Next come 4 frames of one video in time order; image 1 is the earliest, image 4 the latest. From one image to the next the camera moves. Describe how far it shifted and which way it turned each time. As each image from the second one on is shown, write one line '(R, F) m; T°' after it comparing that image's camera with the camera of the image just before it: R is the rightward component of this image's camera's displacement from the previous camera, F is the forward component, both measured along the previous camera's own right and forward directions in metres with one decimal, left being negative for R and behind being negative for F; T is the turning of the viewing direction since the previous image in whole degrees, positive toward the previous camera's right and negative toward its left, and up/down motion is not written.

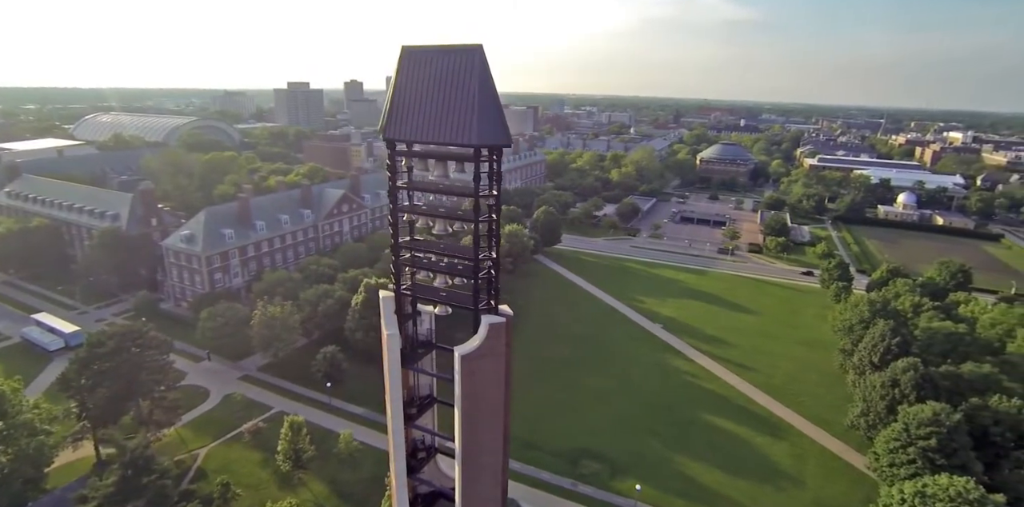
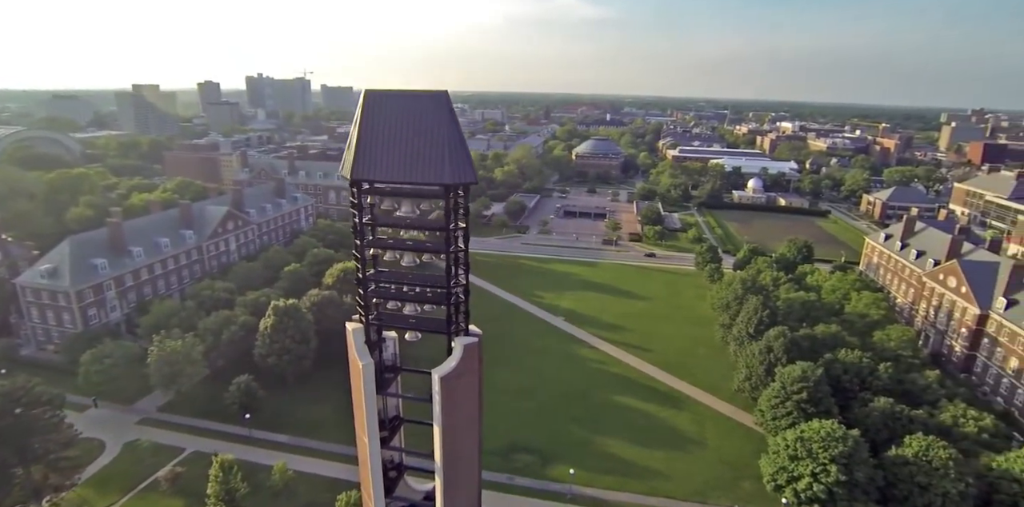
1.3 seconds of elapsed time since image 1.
(-1.5, -0.7) m; +12°
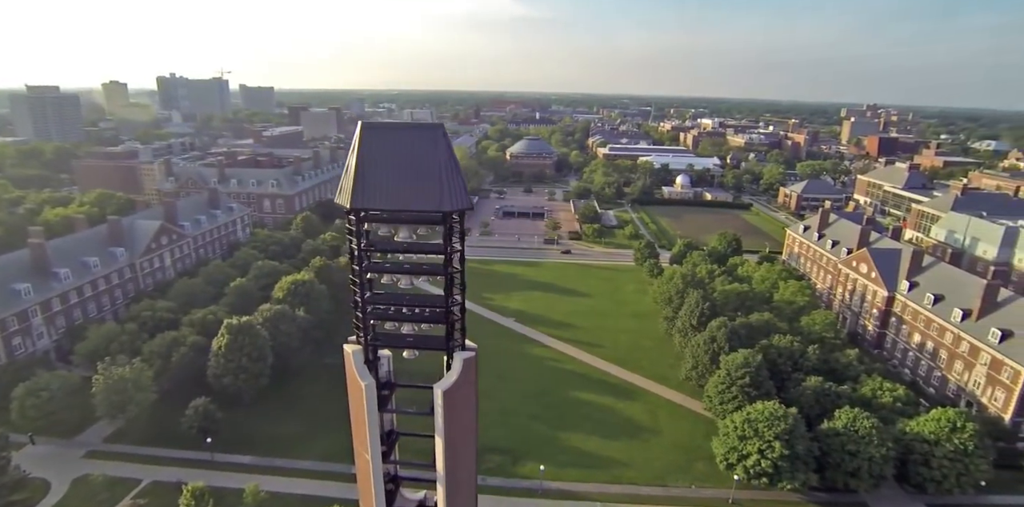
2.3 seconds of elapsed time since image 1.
(-1.1, -0.7) m; +7°
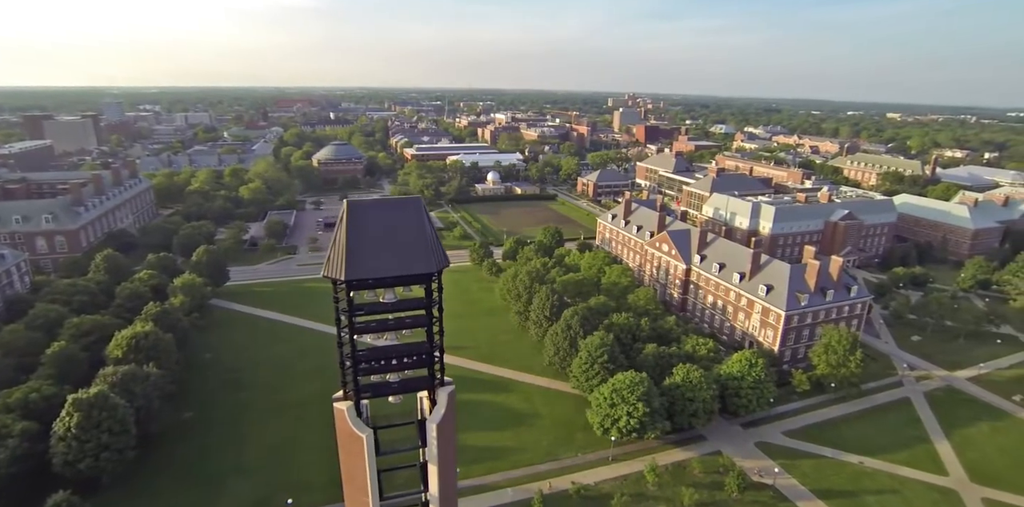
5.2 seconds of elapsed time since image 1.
(-3.3, -1.7) m; +19°
